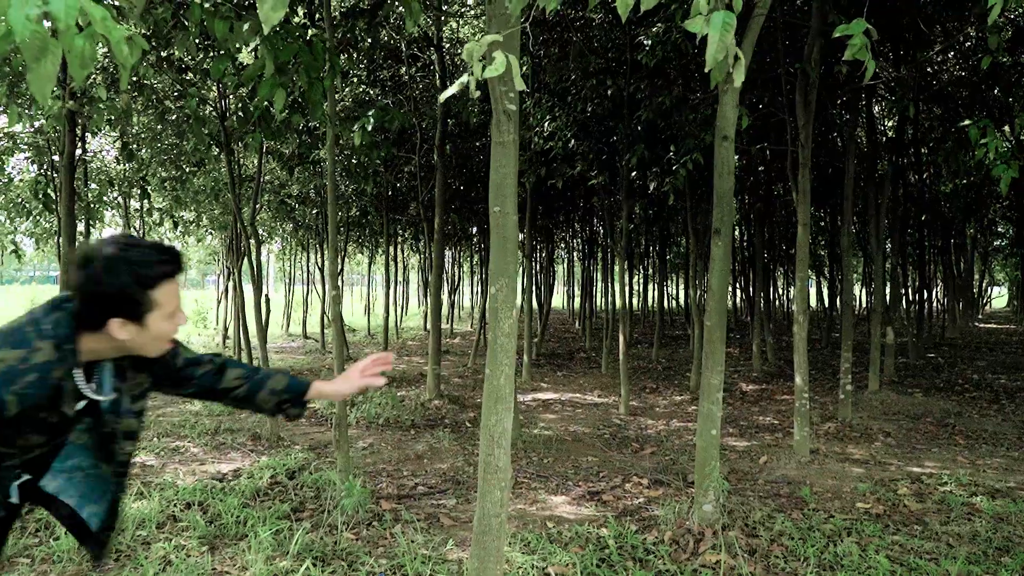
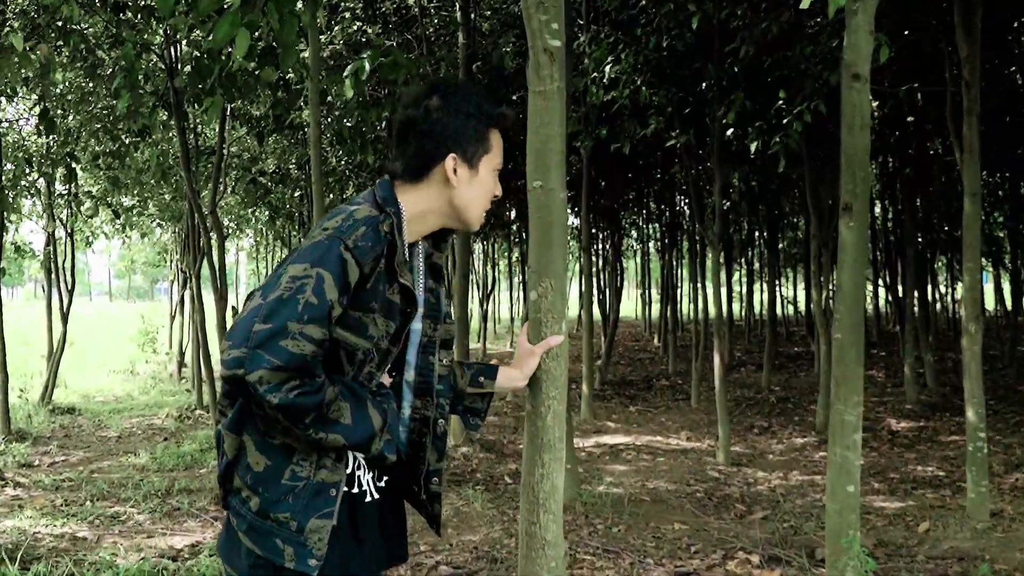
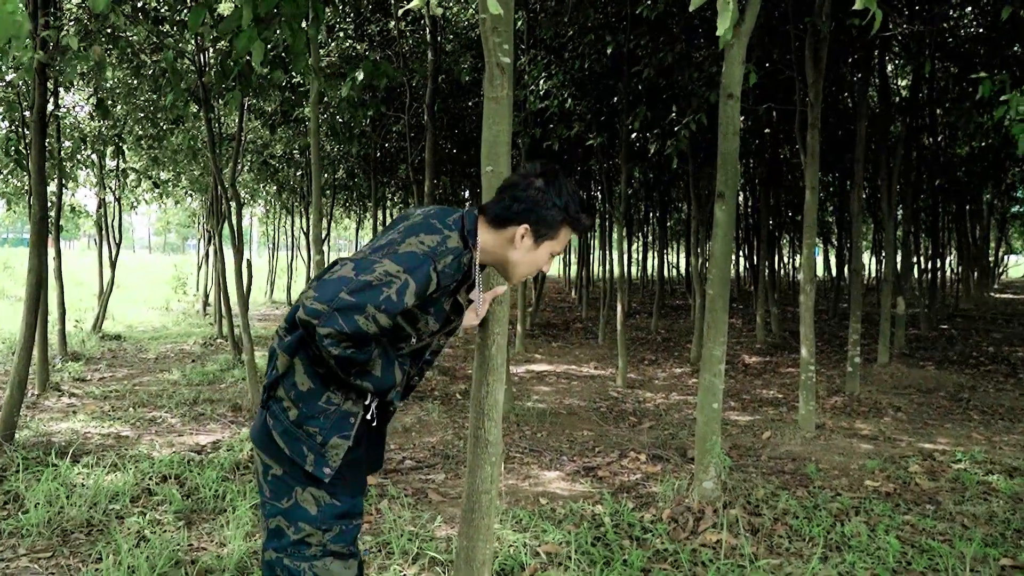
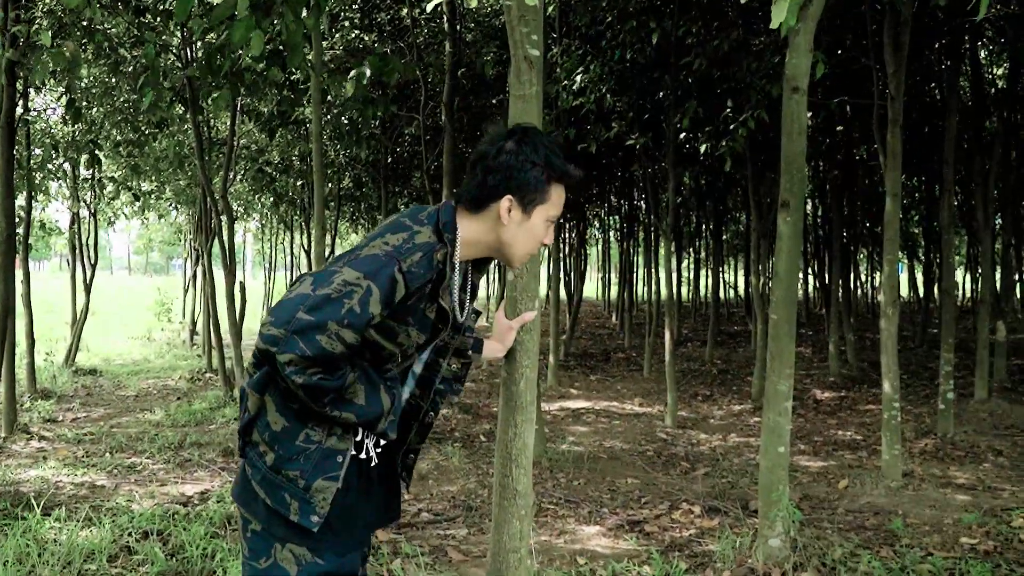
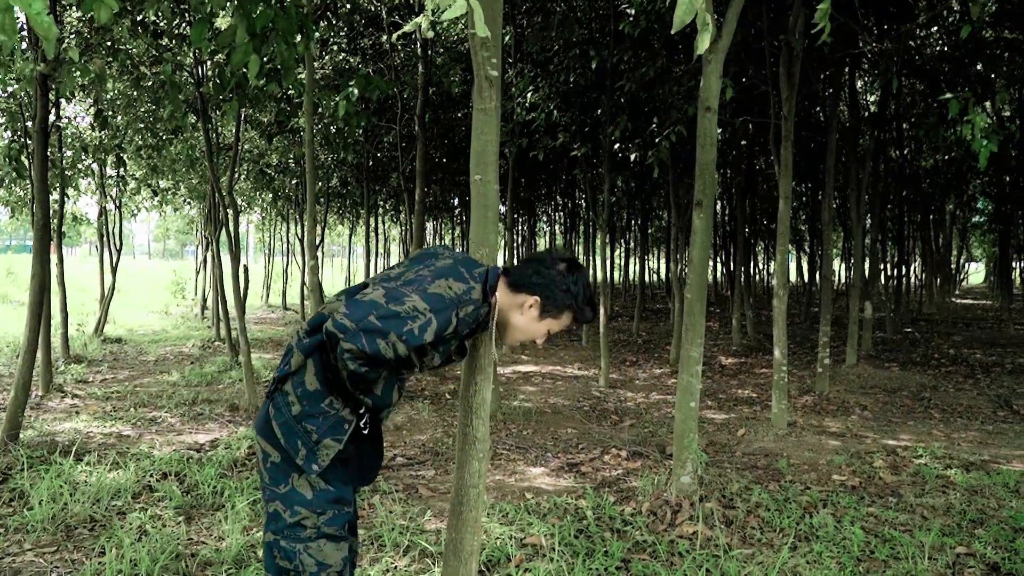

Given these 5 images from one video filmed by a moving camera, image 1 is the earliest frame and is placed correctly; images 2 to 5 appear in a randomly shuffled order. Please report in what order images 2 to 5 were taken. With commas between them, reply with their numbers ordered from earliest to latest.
5, 3, 4, 2
